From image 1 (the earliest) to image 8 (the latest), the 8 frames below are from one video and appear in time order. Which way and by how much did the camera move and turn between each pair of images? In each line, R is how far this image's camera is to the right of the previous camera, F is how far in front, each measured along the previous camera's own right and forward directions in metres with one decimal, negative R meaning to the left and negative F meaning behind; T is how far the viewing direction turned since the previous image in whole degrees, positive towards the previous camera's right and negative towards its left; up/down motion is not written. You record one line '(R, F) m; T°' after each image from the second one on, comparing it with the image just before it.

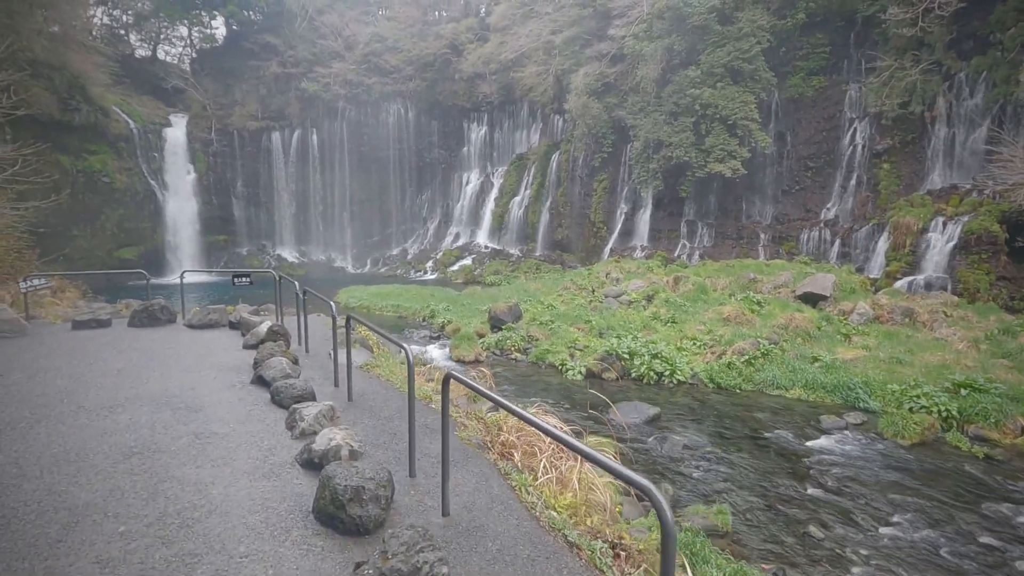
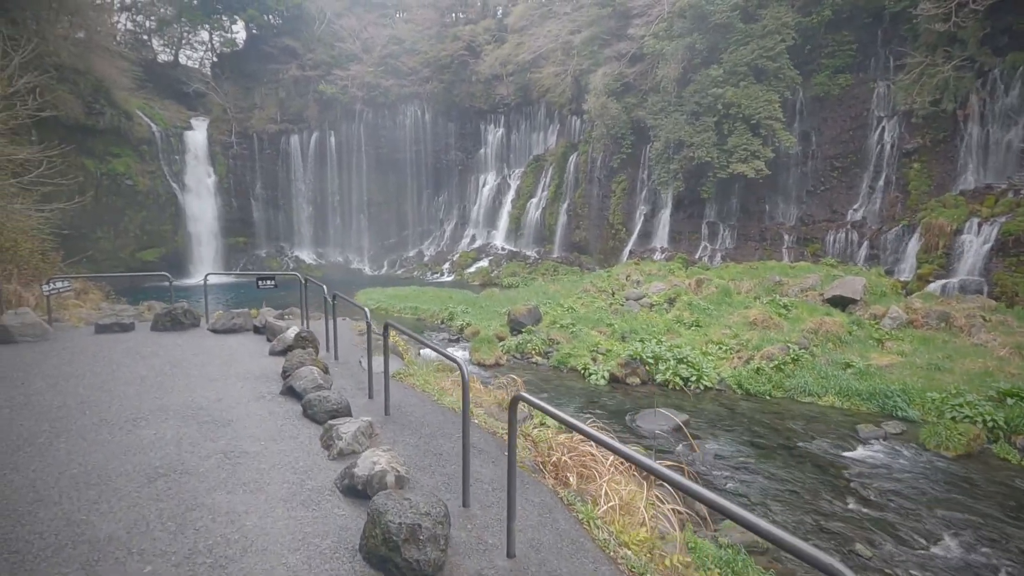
(-0.1, +0.2) m; -2°
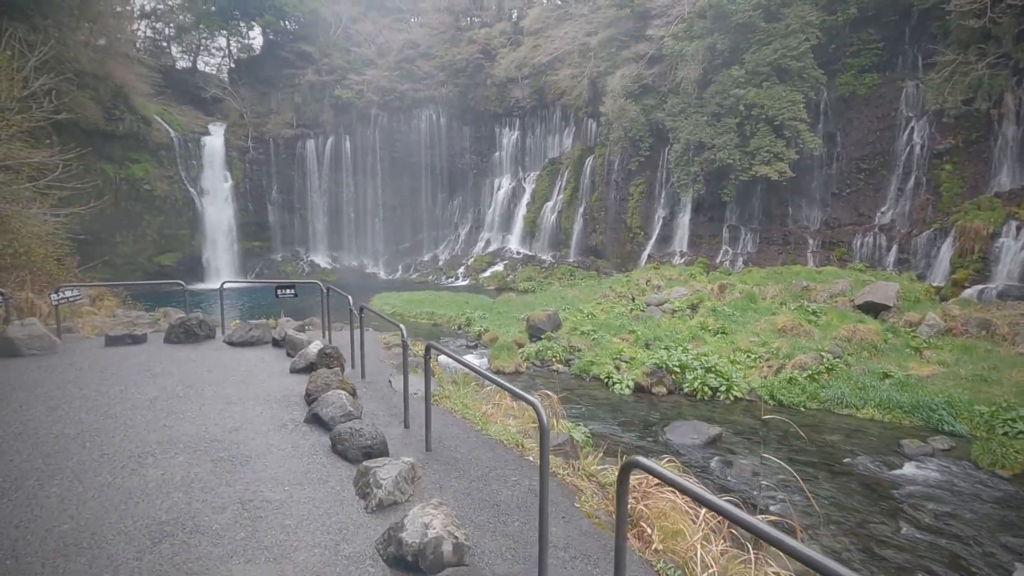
(-0.1, +0.2) m; -1°
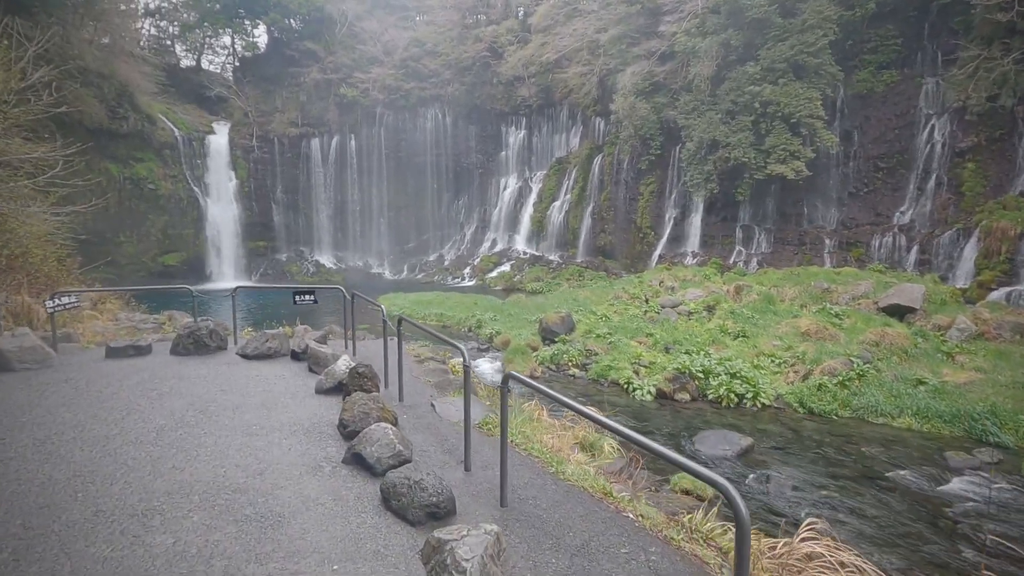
(-0.2, +0.3) m; 0°
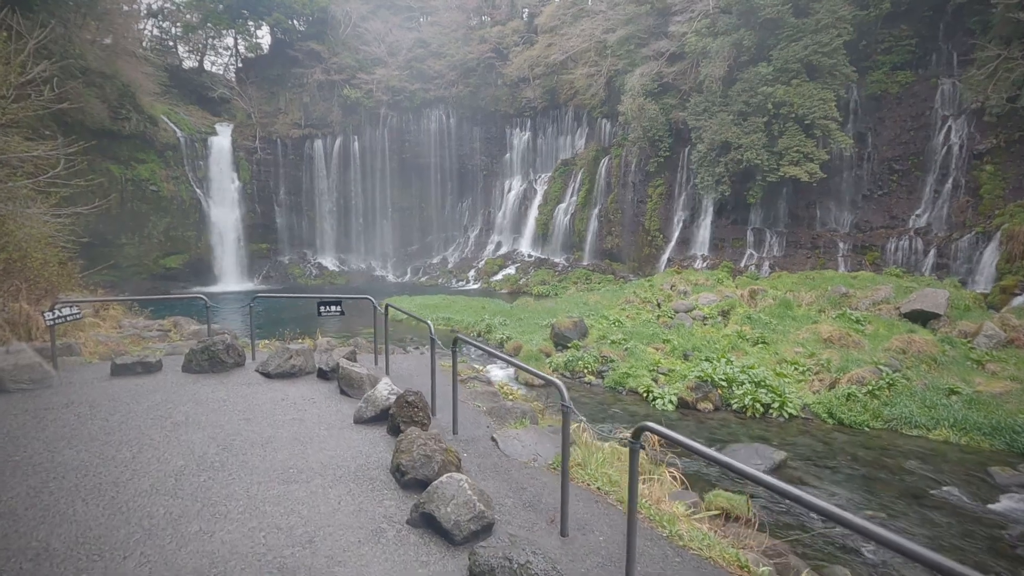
(-0.2, +0.3) m; 0°
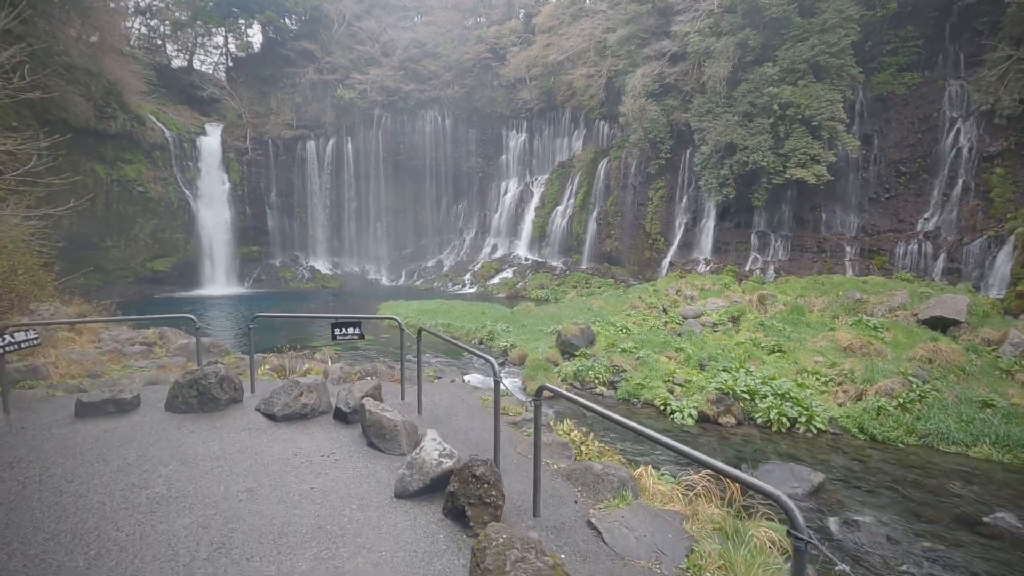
(-0.3, +0.5) m; +1°
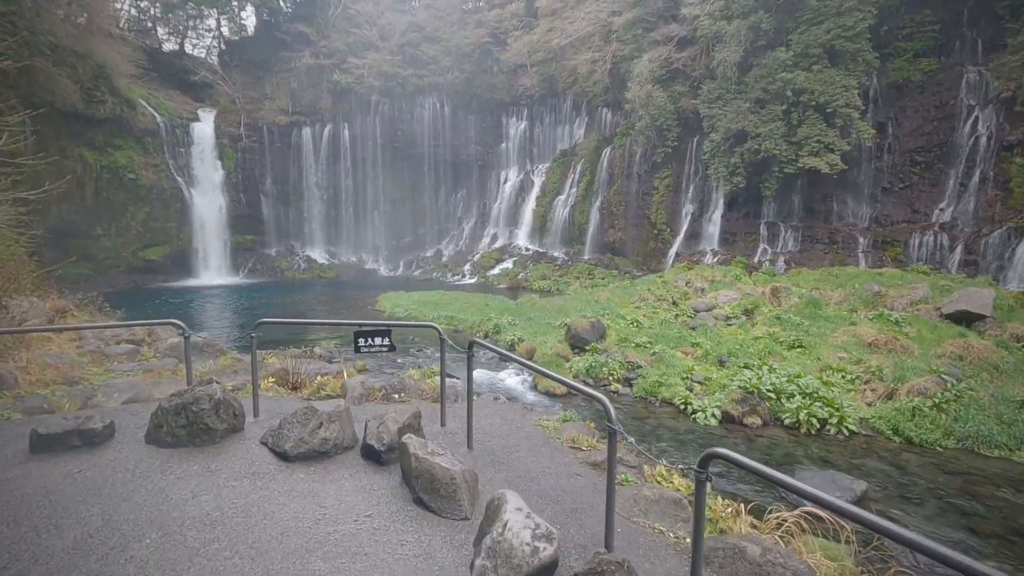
(-0.2, +0.4) m; 0°
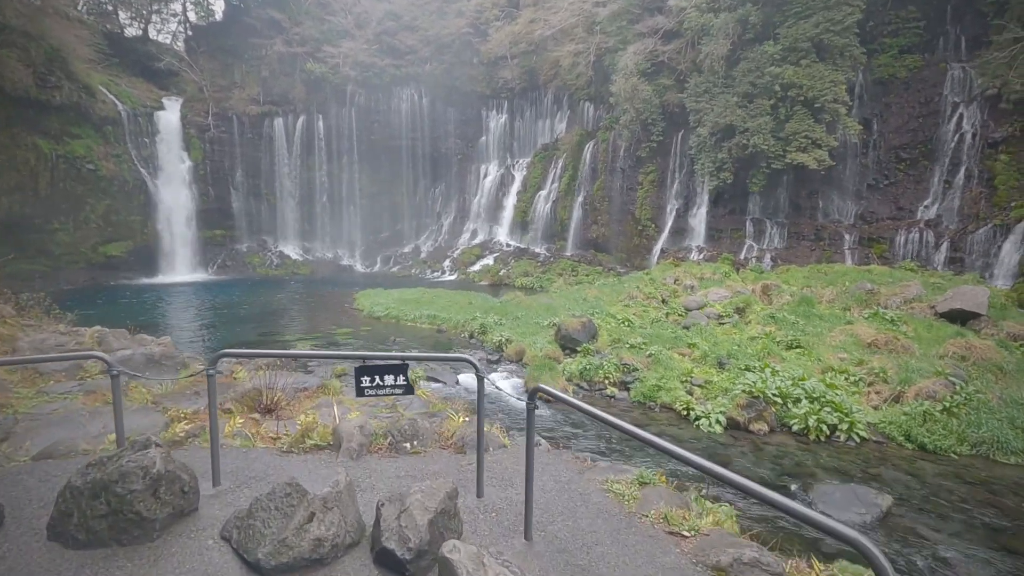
(-0.2, +0.5) m; +3°
